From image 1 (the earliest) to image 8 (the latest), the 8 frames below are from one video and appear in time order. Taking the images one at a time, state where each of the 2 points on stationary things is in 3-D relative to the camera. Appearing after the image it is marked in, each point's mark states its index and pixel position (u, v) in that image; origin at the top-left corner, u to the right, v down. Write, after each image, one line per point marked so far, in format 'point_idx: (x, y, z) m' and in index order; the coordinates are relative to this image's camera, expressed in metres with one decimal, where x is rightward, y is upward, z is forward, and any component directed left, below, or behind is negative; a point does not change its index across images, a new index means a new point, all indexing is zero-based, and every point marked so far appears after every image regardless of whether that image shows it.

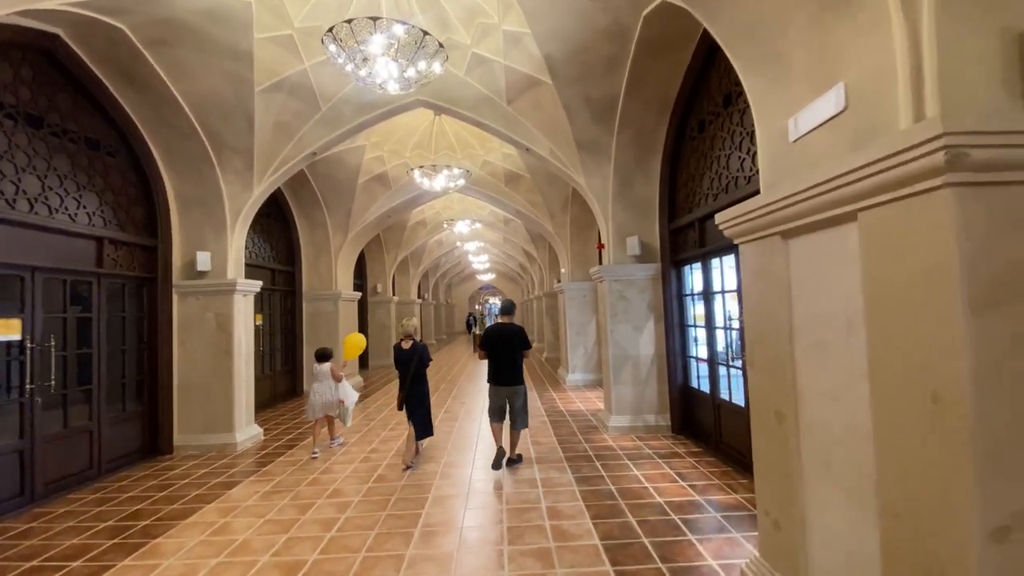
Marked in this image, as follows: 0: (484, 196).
0: (-0.6, +1.8, +9.2) m
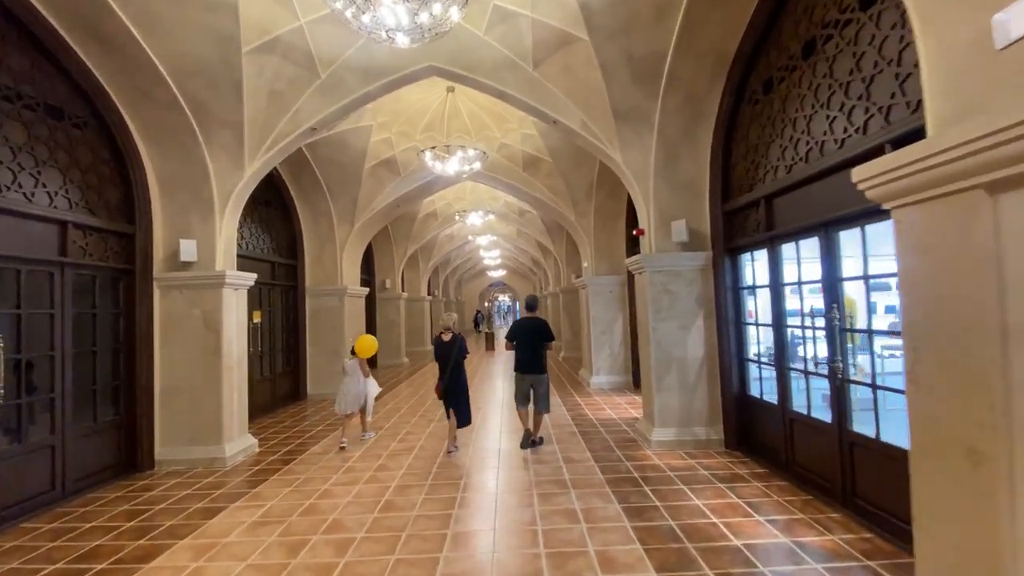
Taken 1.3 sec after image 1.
0: (-0.2, +1.8, +8.5) m
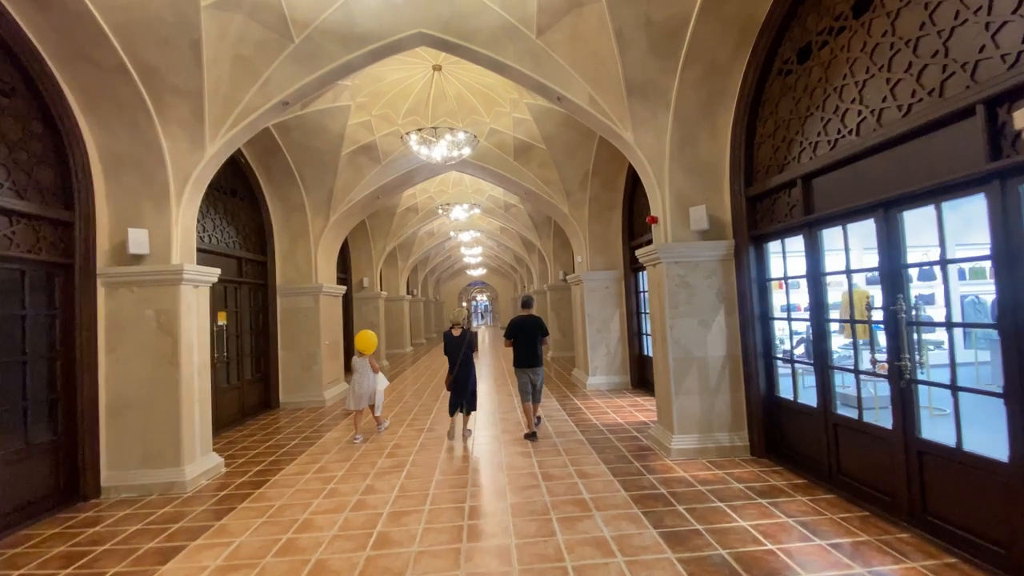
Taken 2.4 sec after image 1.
0: (-0.4, +1.9, +8.0) m
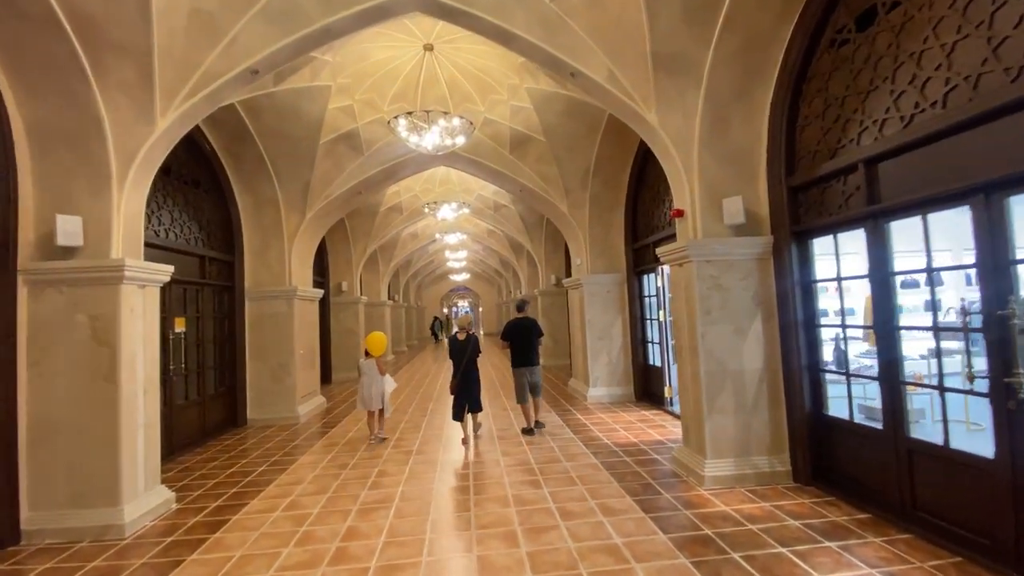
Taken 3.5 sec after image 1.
0: (-0.5, +1.8, +7.4) m
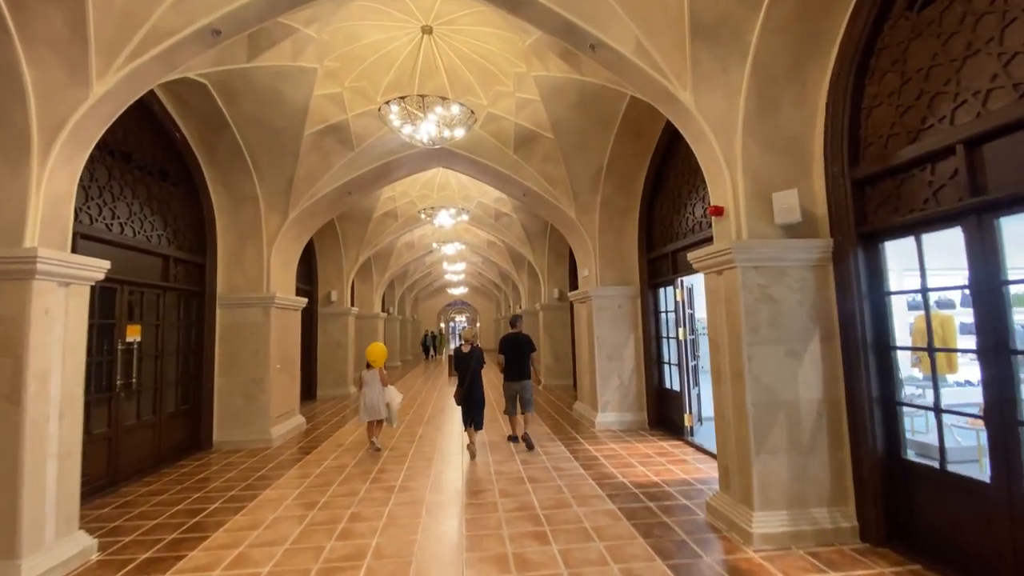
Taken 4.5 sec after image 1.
0: (-0.4, +1.7, +6.8) m
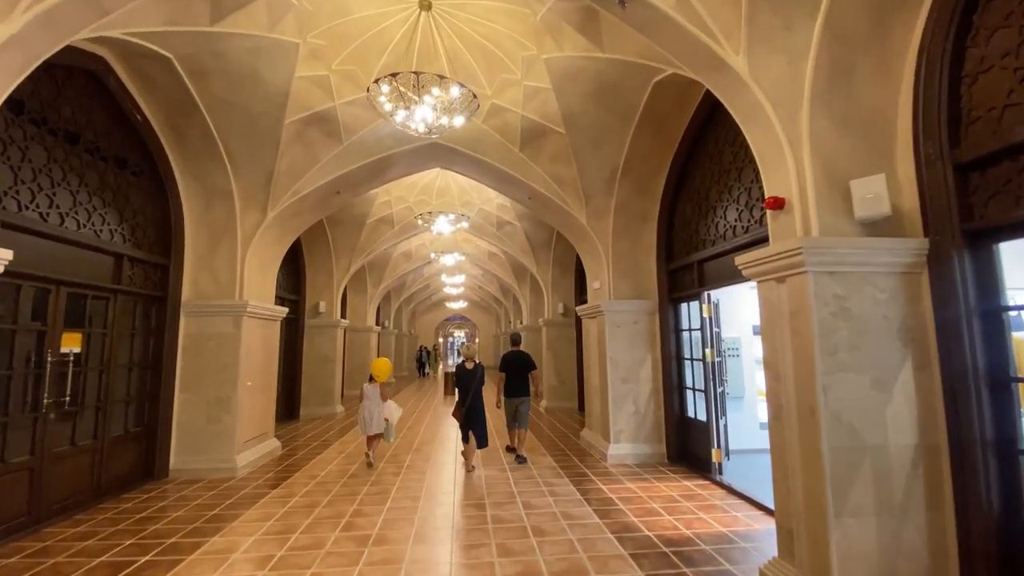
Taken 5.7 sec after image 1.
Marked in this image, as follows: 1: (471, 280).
0: (-0.4, +1.5, +6.1) m
1: (-1.4, +0.3, +16.9) m
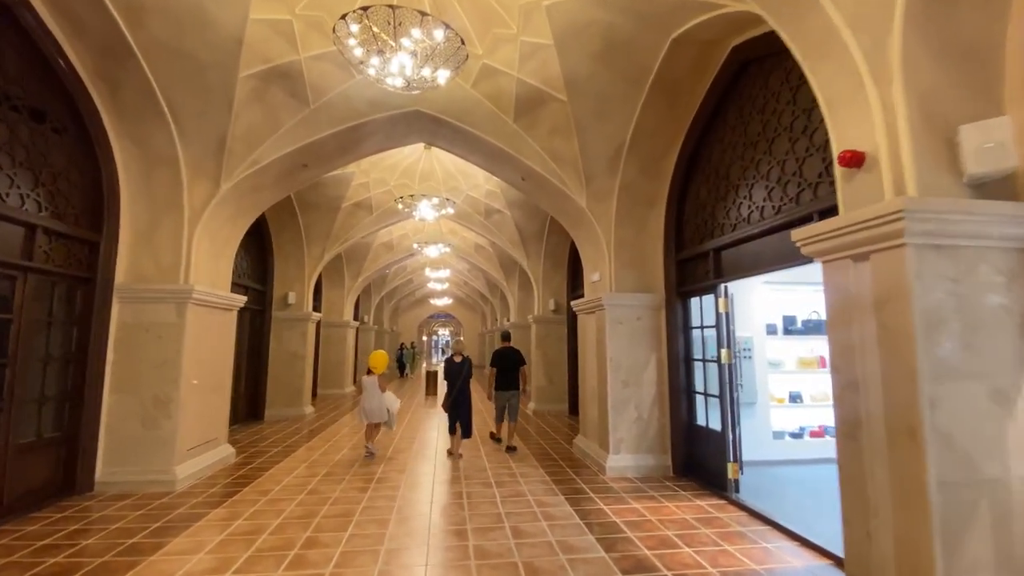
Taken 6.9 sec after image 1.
0: (-0.5, +1.6, +5.5) m
1: (-1.9, +0.4, +16.2) m
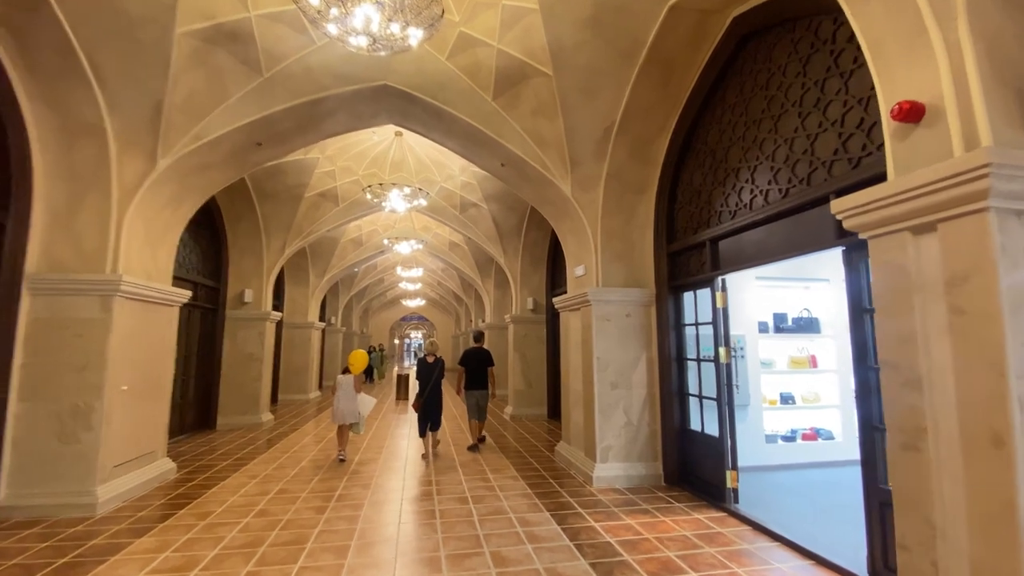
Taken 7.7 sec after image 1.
0: (-0.7, +1.7, +5.0) m
1: (-2.7, +0.4, +15.6) m
